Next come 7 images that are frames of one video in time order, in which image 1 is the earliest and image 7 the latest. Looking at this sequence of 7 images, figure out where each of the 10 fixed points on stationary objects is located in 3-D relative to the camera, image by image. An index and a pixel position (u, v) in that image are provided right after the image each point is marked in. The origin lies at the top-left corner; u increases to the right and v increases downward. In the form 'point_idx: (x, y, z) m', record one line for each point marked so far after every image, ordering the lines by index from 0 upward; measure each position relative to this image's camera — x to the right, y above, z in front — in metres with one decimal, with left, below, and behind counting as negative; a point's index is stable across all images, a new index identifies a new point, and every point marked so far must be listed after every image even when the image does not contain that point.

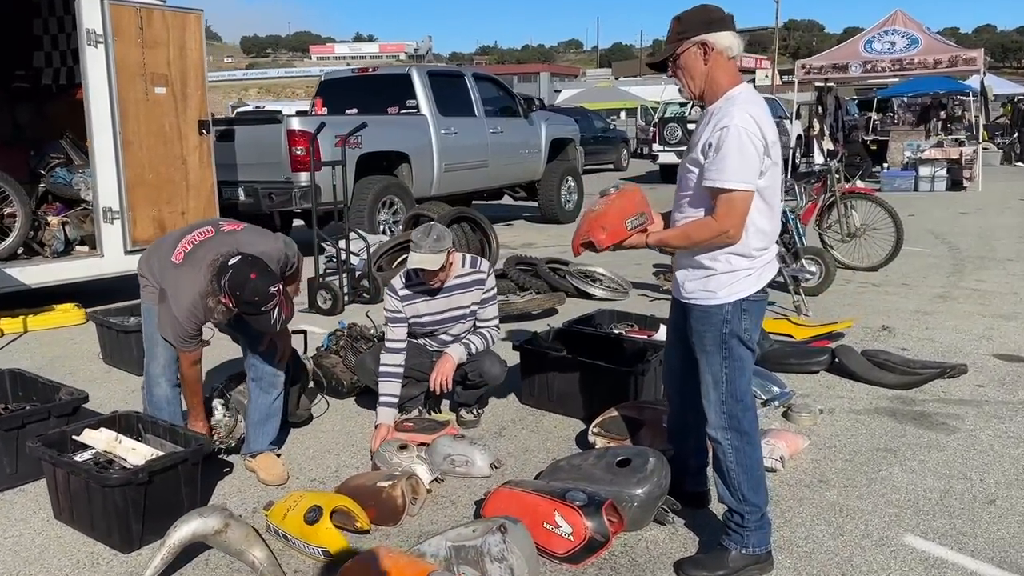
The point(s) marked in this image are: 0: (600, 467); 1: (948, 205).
0: (+0.3, -0.7, +3.4) m
1: (+7.3, +1.4, +14.9) m
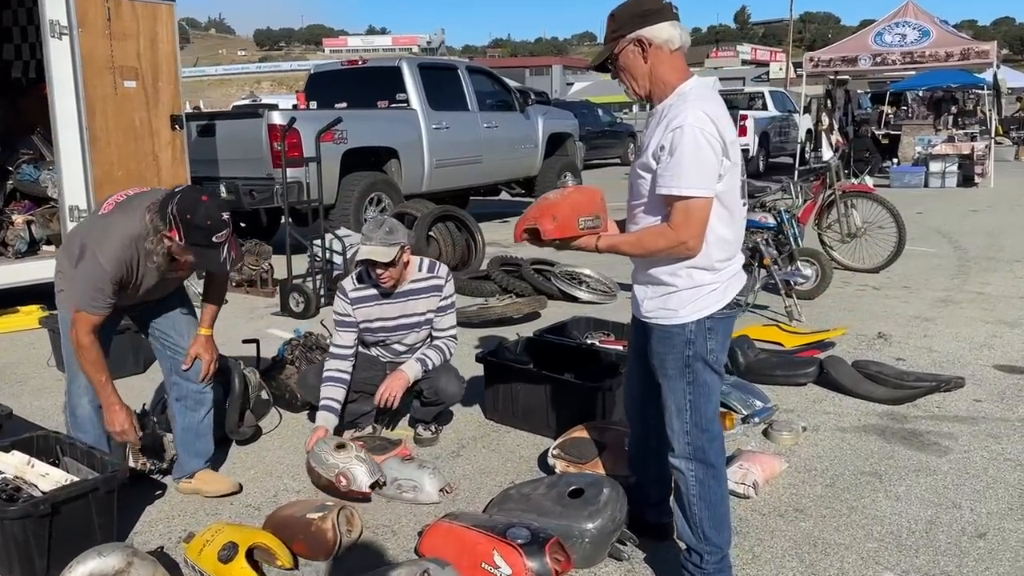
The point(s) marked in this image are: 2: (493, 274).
0: (+0.1, -0.7, +3.2) m
1: (+7.2, +1.4, +14.5) m
2: (-0.2, +0.1, +7.5) m
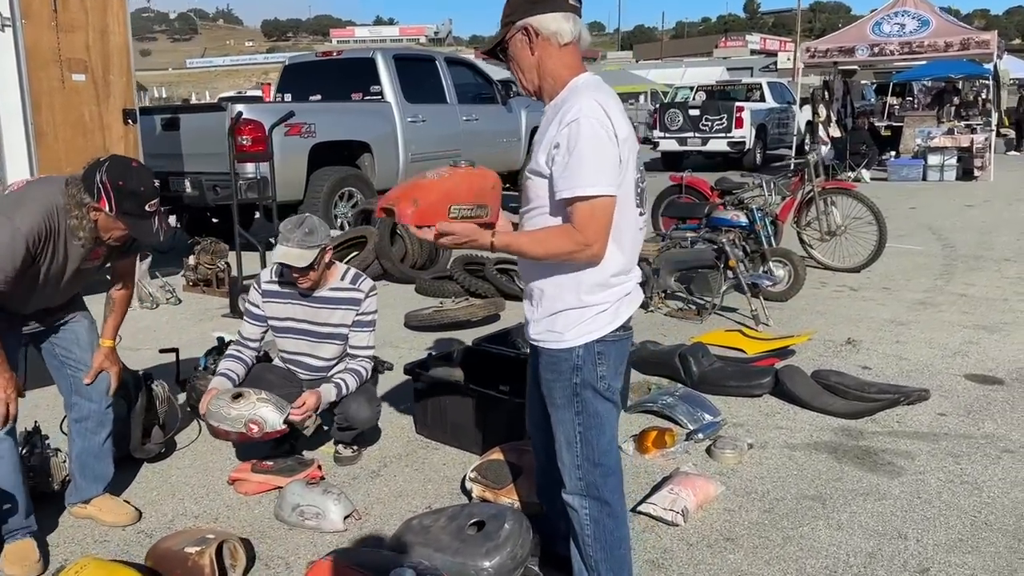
0: (-0.2, -0.8, +2.9) m
1: (+7.0, +1.5, +14.2) m
2: (-0.5, +0.1, +7.2) m
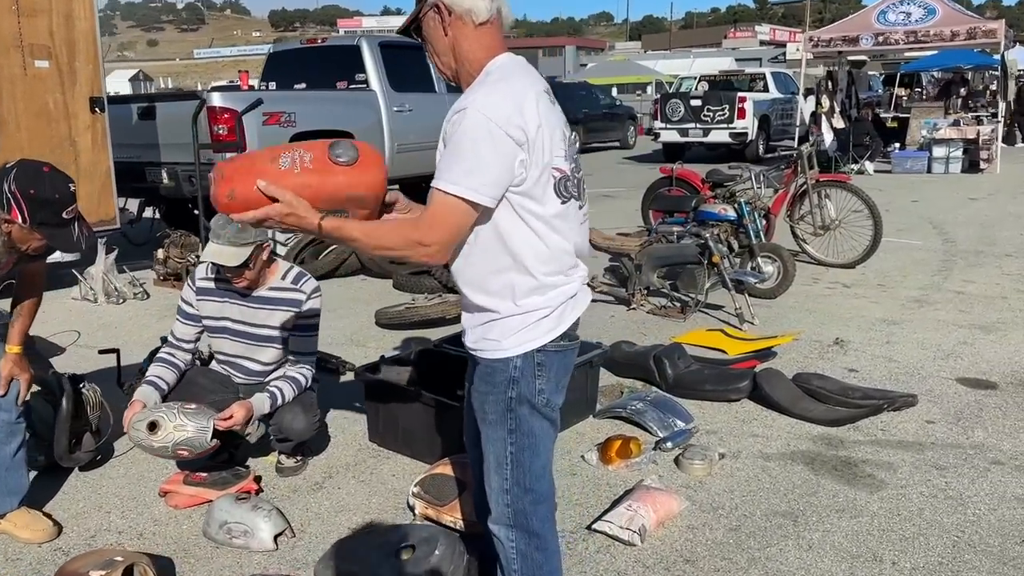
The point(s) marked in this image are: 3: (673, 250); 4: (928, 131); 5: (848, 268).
0: (-0.4, -0.8, +2.7) m
1: (+6.9, +1.5, +13.8) m
2: (-0.6, +0.2, +7.0) m
3: (+1.1, +0.3, +6.1) m
4: (+8.3, +3.1, +17.9) m
5: (+2.9, +0.2, +7.7) m
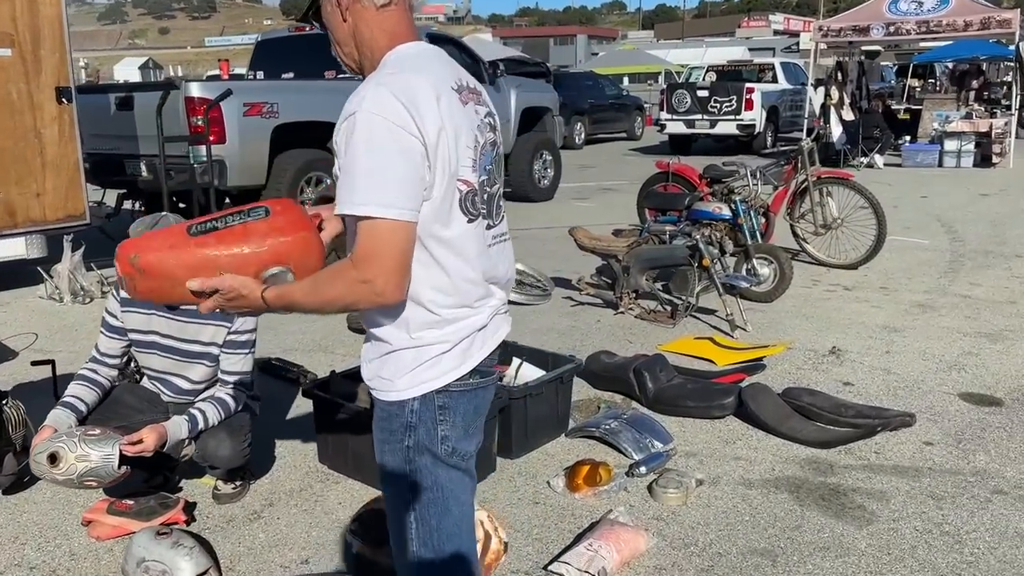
0: (-0.6, -0.9, +2.4) m
1: (+6.9, +1.6, +13.4) m
2: (-0.7, +0.1, +6.7) m
3: (+1.0, +0.2, +5.8) m
4: (+8.3, +3.2, +17.4) m
5: (+2.8, +0.2, +7.4) m
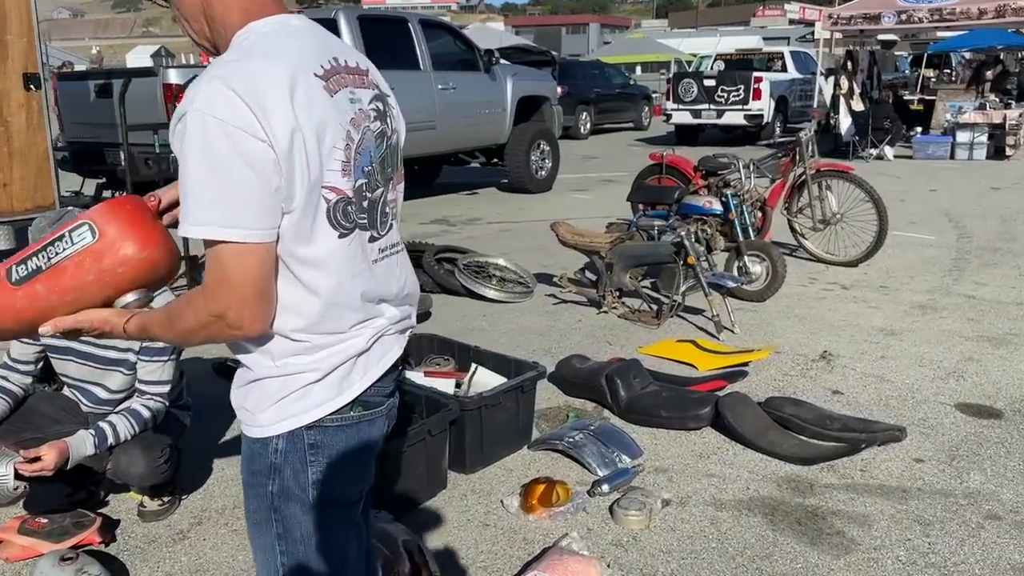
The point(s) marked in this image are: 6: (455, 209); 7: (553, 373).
0: (-0.8, -0.9, +2.1) m
1: (+6.8, +1.6, +13.1) m
2: (-0.9, +0.2, +6.4) m
3: (+0.8, +0.2, +5.5) m
4: (+8.4, +3.3, +17.0) m
5: (+2.7, +0.2, +7.1) m
6: (-0.7, +0.9, +10.8) m
7: (+0.2, -0.4, +4.4) m
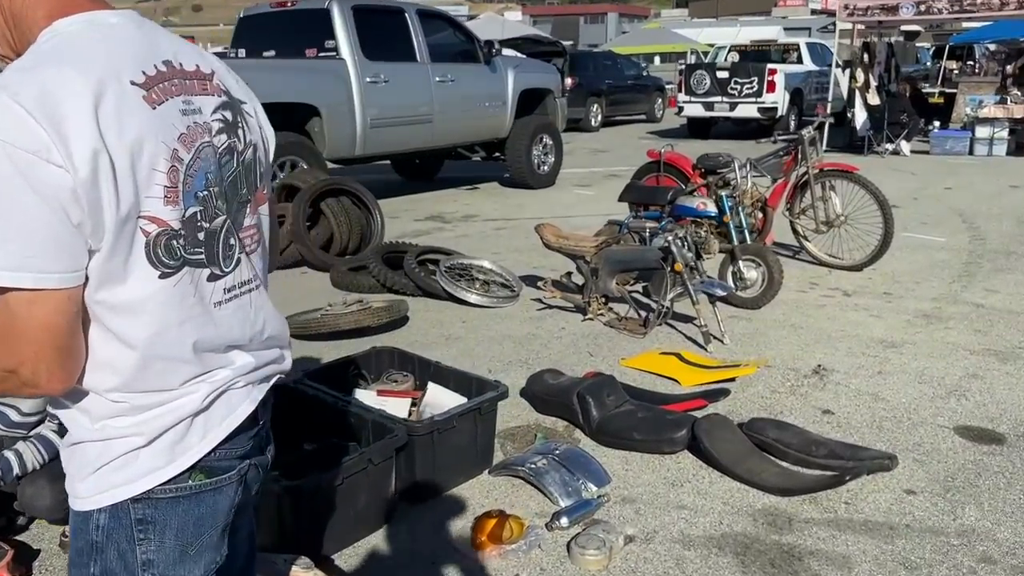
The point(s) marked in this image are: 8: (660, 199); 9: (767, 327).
0: (-1.0, -0.9, +1.9) m
1: (+6.9, +1.6, +12.6) m
2: (-1.0, +0.2, +6.2) m
3: (+0.7, +0.2, +5.2) m
4: (+8.5, +3.3, +16.5) m
5: (+2.6, +0.1, +6.8) m
6: (-0.7, +1.0, +10.5) m
7: (+0.1, -0.5, +4.2) m
8: (+1.0, +0.6, +6.1) m
9: (+1.5, -0.2, +5.4) m
